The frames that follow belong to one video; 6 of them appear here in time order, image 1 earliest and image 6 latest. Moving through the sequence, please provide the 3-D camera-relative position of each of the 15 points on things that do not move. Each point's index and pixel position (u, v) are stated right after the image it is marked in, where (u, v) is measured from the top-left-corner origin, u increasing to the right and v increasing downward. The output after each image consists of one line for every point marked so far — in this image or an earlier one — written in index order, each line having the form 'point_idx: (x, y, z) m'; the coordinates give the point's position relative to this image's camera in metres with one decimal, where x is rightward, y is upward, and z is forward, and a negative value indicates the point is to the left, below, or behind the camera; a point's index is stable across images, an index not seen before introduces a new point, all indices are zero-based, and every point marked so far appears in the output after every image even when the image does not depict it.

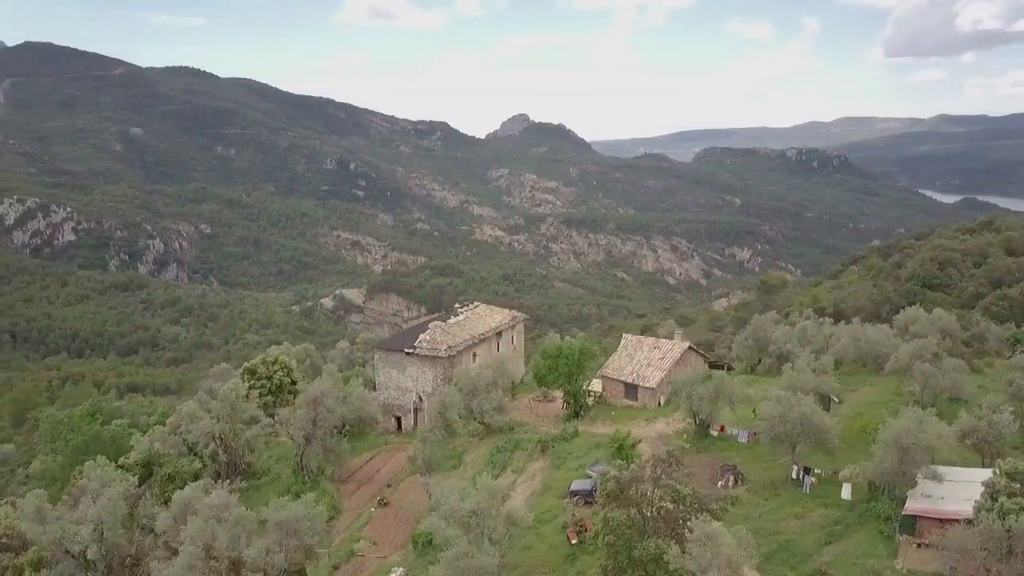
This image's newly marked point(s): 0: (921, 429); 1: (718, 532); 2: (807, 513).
0: (+7.7, -2.7, +15.4) m
1: (+3.0, -3.4, +11.5) m
2: (+6.2, -4.8, +17.0) m
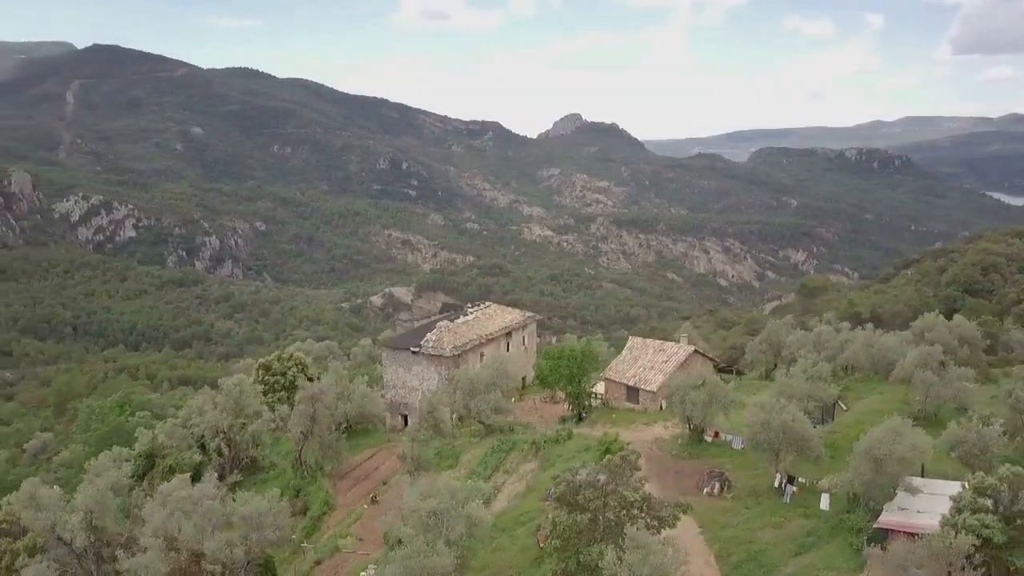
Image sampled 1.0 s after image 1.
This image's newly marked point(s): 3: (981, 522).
0: (+7.0, -2.8, +14.9) m
1: (+2.1, -3.5, +11.4) m
2: (+5.6, -4.9, +16.7) m
3: (+7.1, -3.5, +12.2) m
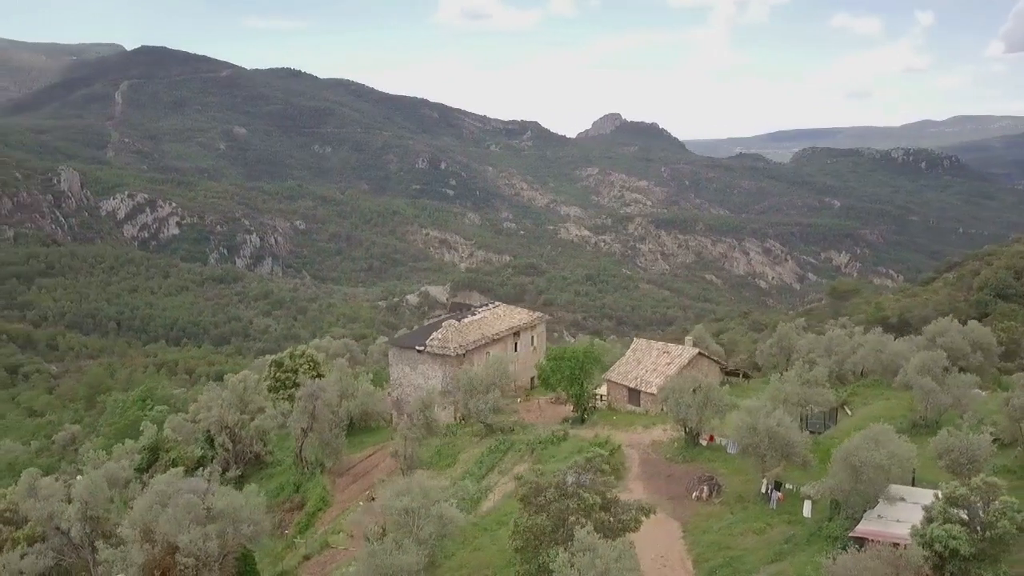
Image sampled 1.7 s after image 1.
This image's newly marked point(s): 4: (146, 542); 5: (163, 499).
0: (+6.5, -2.9, +14.6) m
1: (+1.4, -3.5, +11.3) m
2: (+5.1, -4.9, +16.4) m
3: (+6.4, -3.6, +11.9) m
4: (-6.7, -4.6, +14.8) m
5: (-6.8, -4.1, +15.7) m
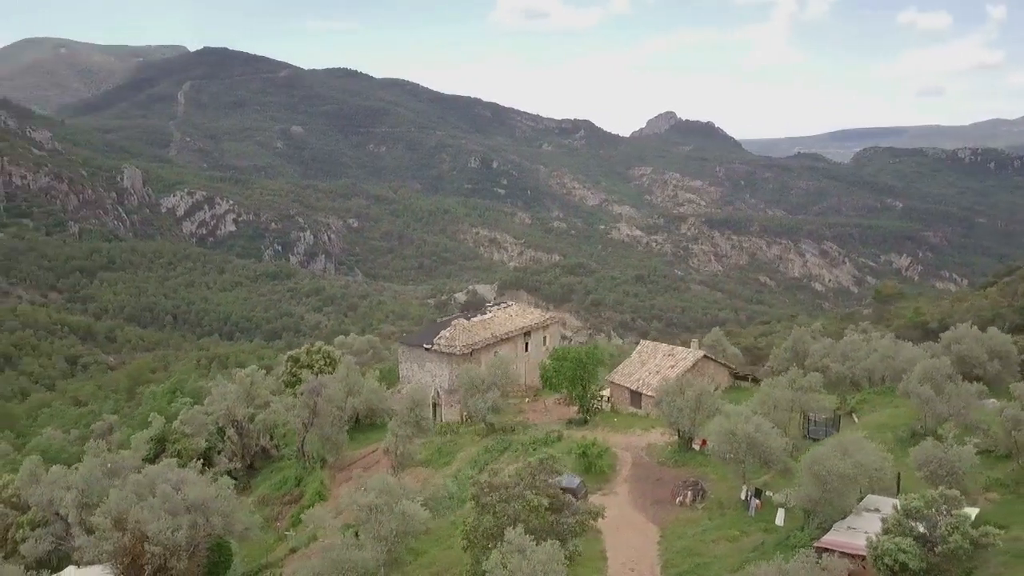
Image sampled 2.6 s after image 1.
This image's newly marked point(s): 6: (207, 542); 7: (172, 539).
0: (+5.8, -3.0, +14.3) m
1: (+0.5, -3.6, +11.3) m
2: (+4.5, -5.0, +16.2) m
3: (+5.5, -3.6, +11.5) m
4: (-7.4, -4.6, +15.3) m
5: (-7.4, -4.0, +16.2) m
6: (-6.0, -5.0, +15.8) m
7: (-6.2, -4.6, +14.7) m
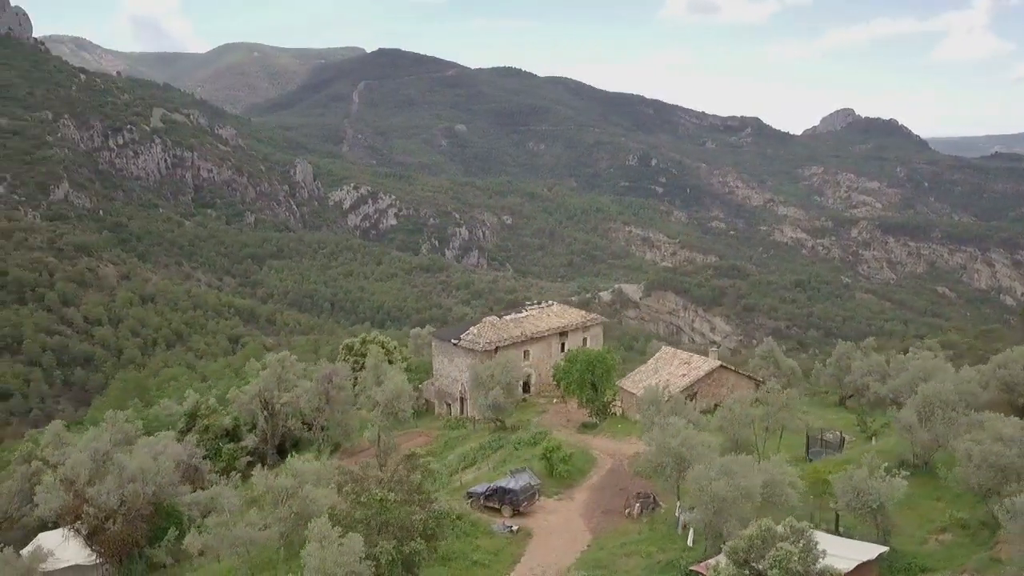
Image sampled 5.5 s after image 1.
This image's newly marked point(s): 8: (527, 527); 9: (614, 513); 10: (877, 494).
0: (+3.6, -3.2, +13.5) m
1: (-2.2, -3.5, +11.5) m
2: (+2.7, -5.1, +15.6) m
3: (+2.8, -3.8, +10.8) m
4: (-9.2, -4.3, +17.0) m
5: (-9.0, -3.7, +17.8) m
6: (-7.7, -4.7, +17.2) m
7: (-8.1, -4.3, +16.2) m
8: (+0.3, -5.3, +18.0) m
9: (+2.4, -5.2, +18.8) m
10: (+6.3, -3.5, +13.9) m
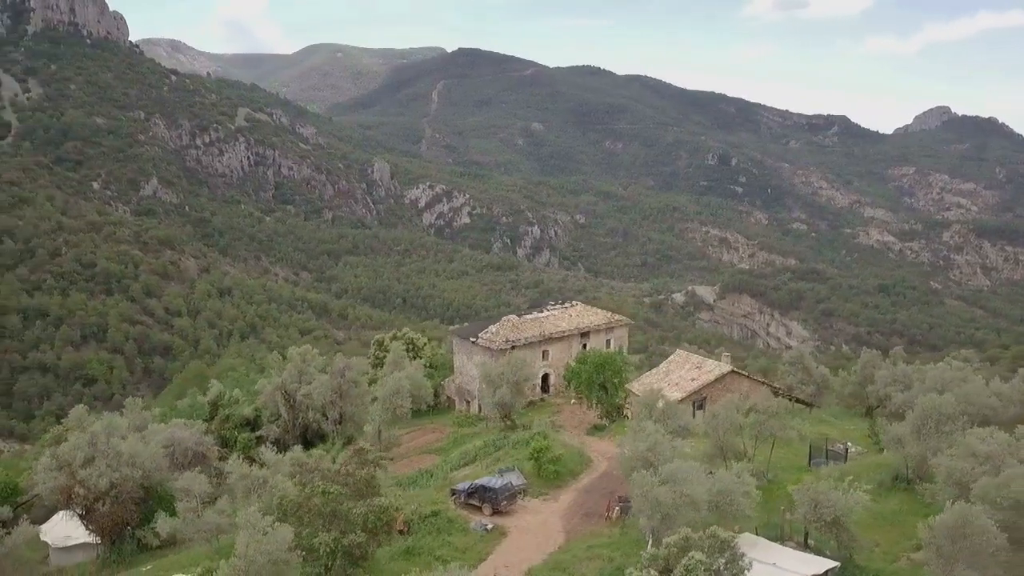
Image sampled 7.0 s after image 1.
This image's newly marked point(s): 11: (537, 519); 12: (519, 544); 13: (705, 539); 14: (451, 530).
0: (+2.7, -3.2, +13.3) m
1: (-3.3, -3.5, +11.9) m
2: (+1.9, -5.2, +15.5) m
3: (+1.7, -3.9, +10.7) m
4: (-9.8, -4.1, +17.9) m
5: (-9.5, -3.5, +18.7) m
6: (-8.3, -4.6, +18.0) m
7: (-8.8, -4.1, +17.0) m
8: (-0.2, -5.3, +18.1) m
9: (+1.9, -5.2, +18.7) m
10: (+5.4, -3.6, +13.4) m
11: (+0.6, -5.3, +18.5) m
12: (+0.1, -5.4, +17.2) m
13: (+2.6, -3.5, +11.0) m
14: (-1.4, -5.3, +17.6) m
